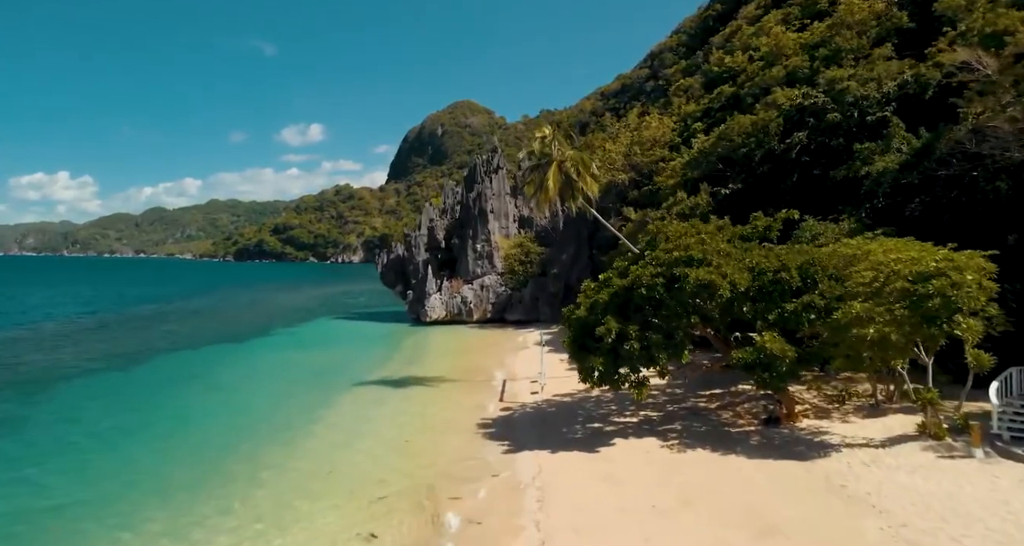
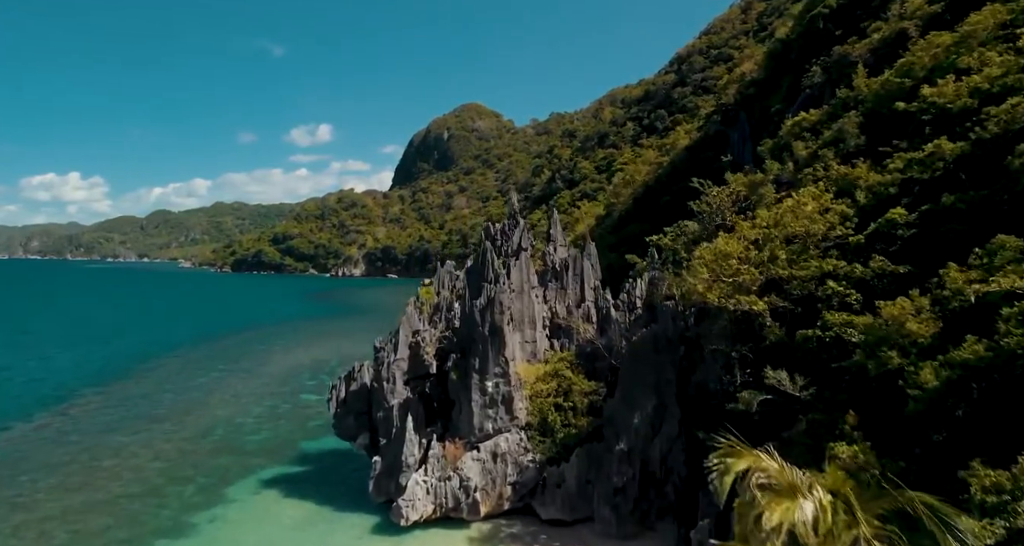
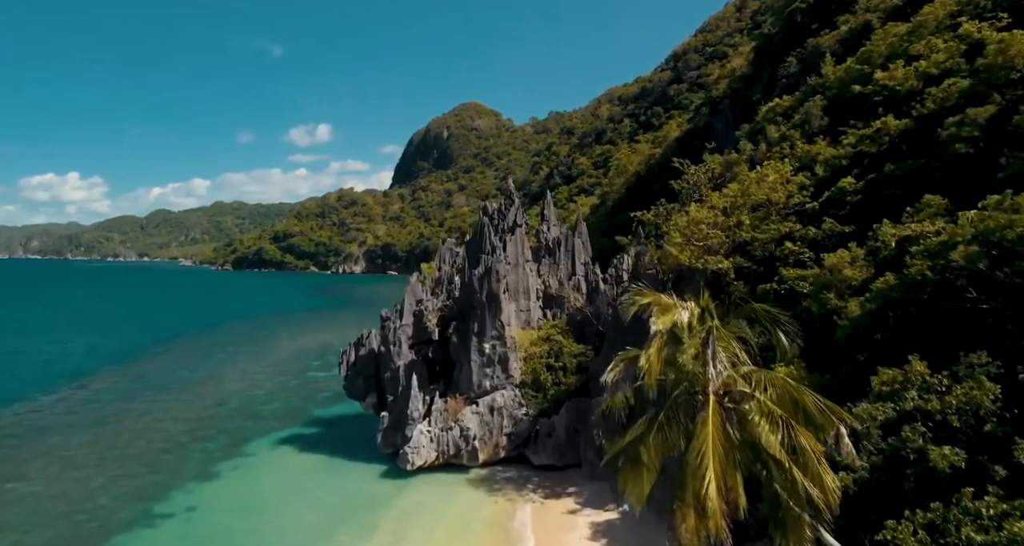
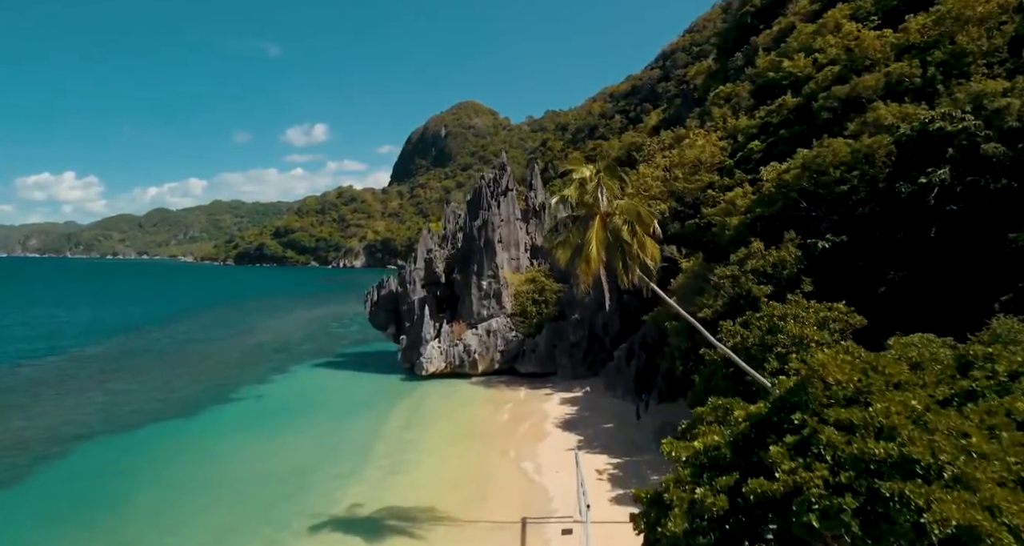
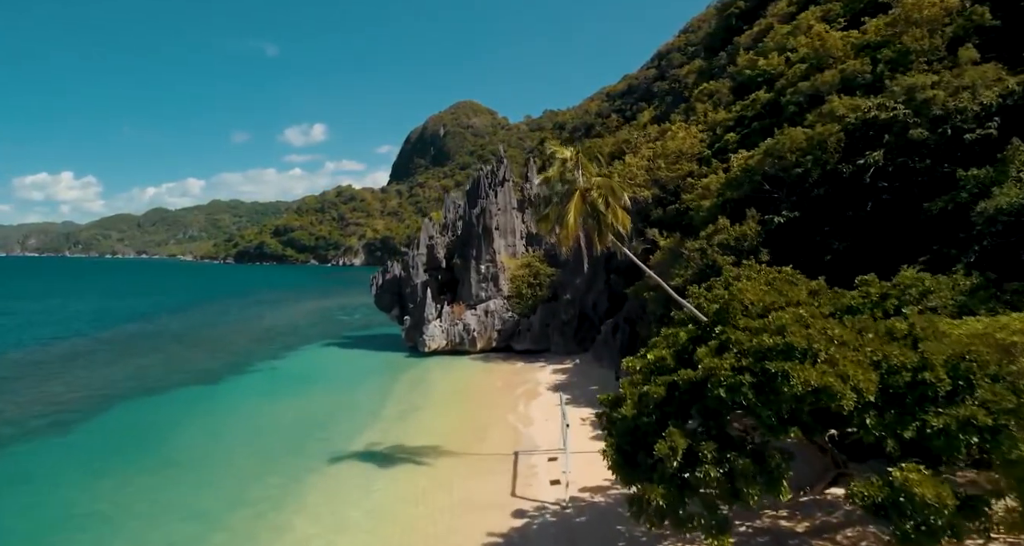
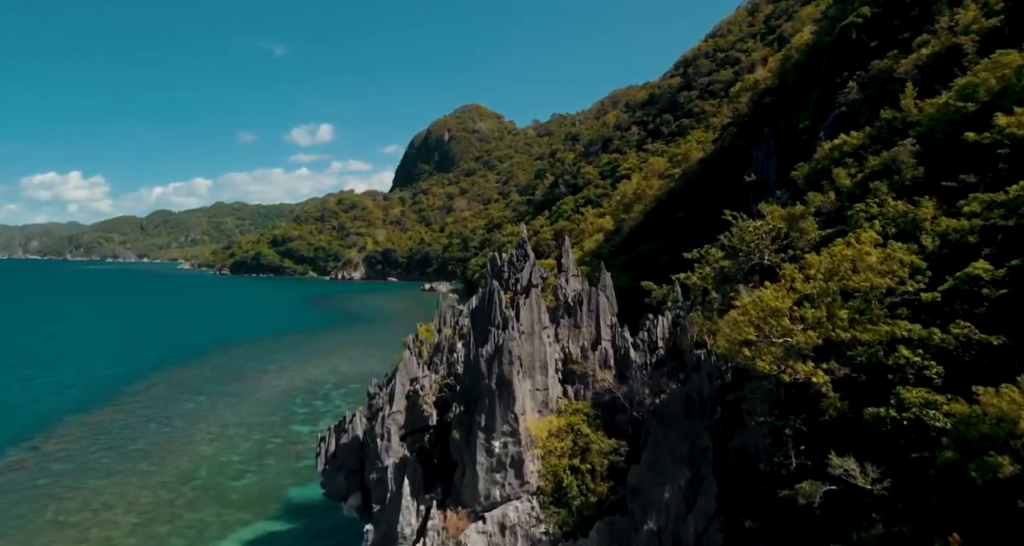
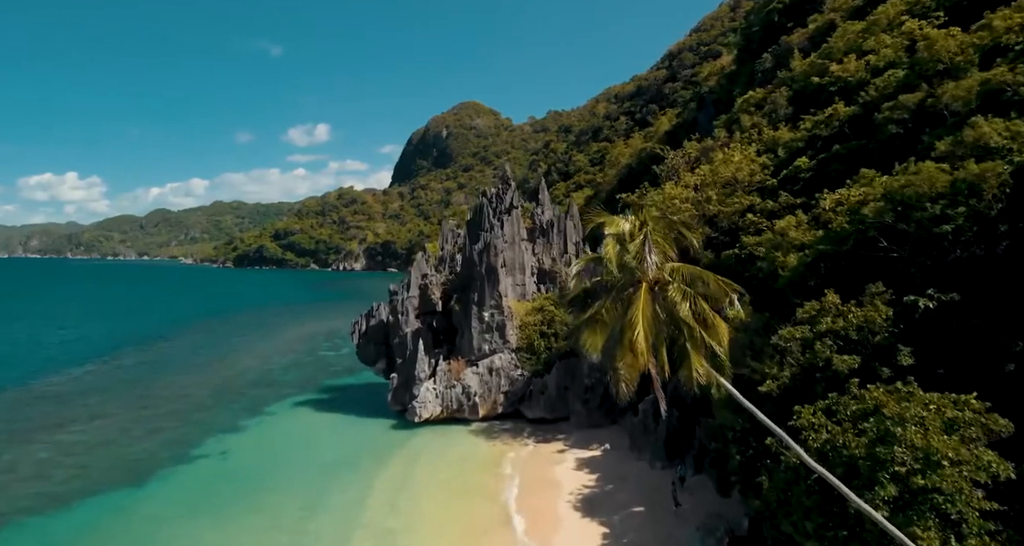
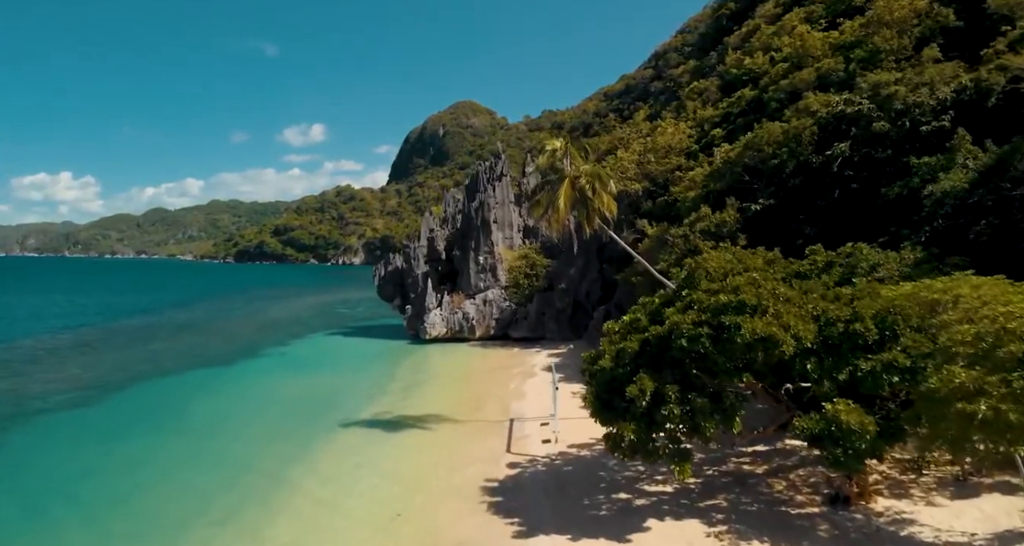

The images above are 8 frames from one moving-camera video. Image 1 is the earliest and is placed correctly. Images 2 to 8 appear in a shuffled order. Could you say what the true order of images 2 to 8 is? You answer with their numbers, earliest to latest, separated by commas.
8, 5, 4, 7, 3, 2, 6
